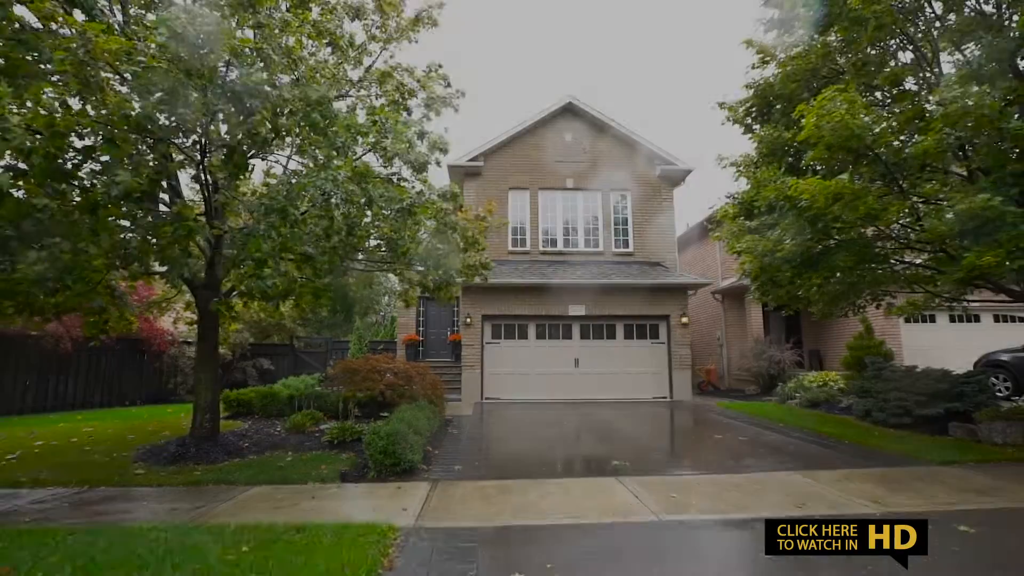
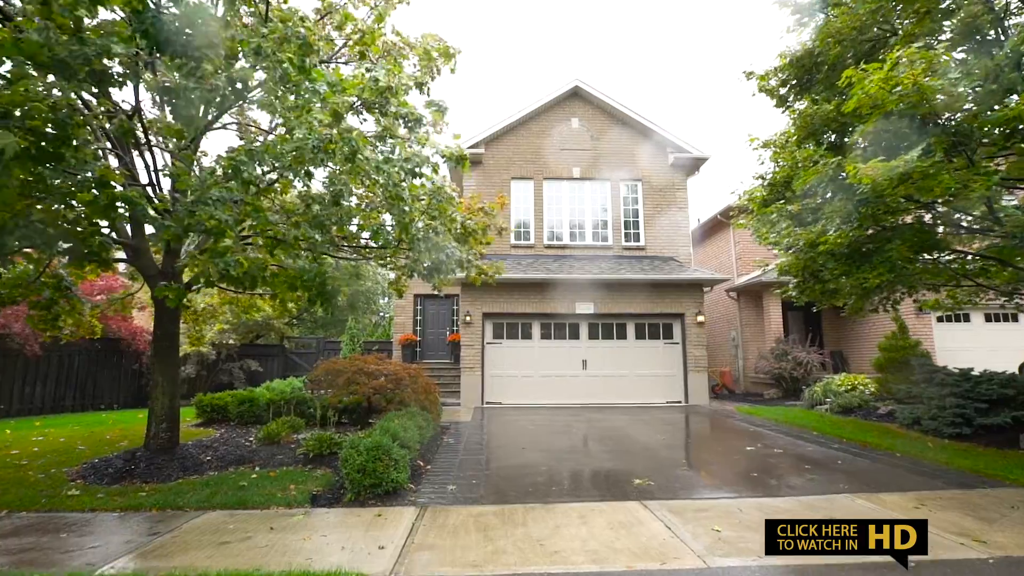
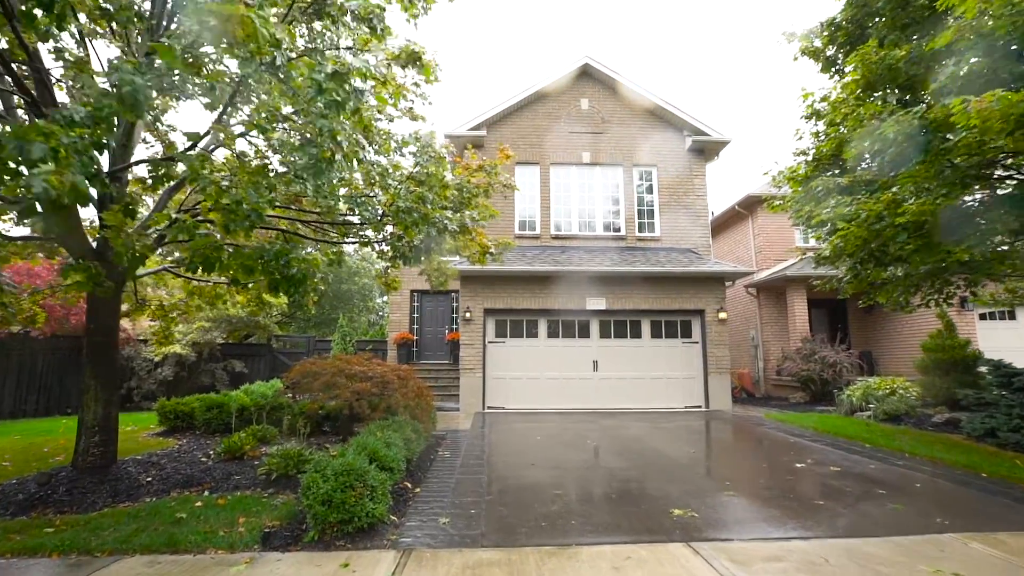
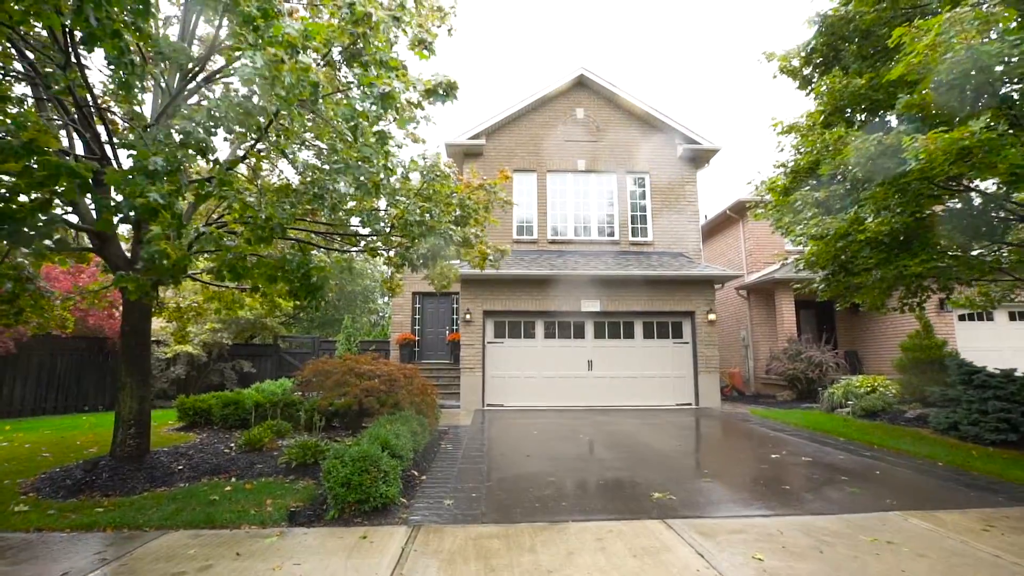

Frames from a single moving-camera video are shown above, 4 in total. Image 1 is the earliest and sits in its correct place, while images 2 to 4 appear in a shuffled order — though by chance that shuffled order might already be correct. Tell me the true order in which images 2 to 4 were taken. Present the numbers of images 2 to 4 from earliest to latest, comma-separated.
2, 4, 3
